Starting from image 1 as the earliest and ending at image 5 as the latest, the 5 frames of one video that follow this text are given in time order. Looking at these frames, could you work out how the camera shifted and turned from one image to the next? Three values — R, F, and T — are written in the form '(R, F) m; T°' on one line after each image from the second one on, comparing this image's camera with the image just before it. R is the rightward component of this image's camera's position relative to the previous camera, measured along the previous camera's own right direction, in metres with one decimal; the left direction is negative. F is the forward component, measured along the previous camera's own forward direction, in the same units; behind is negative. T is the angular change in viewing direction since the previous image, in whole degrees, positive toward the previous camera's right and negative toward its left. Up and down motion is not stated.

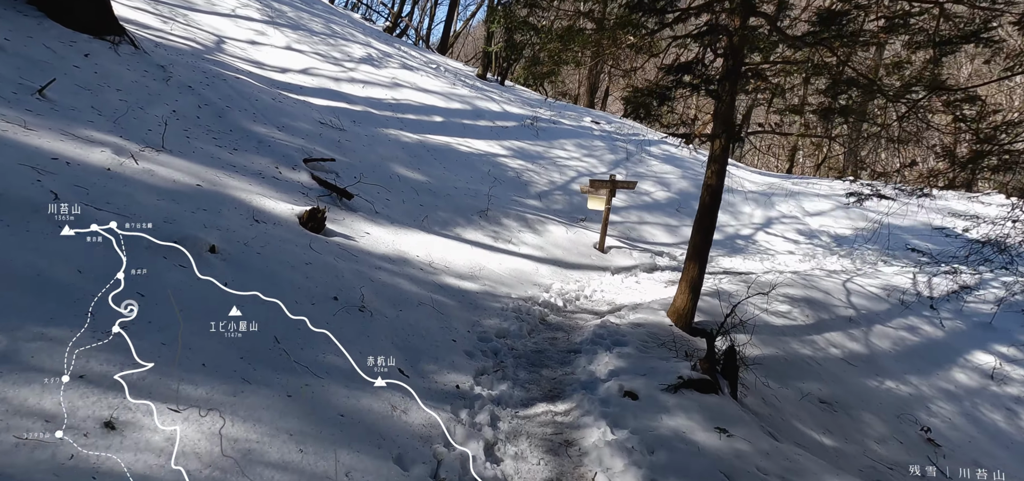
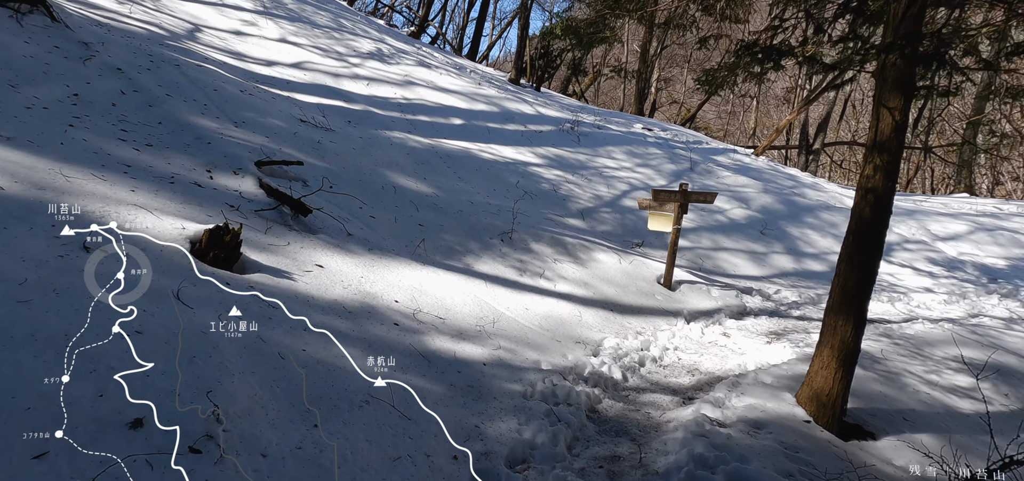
(+0.1, +3.1) m; -3°
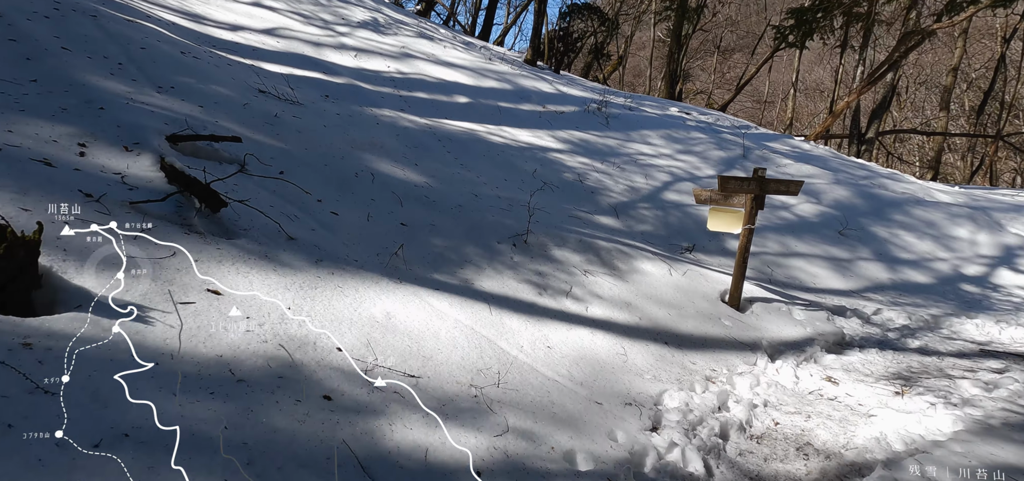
(0.0, +2.2) m; -1°
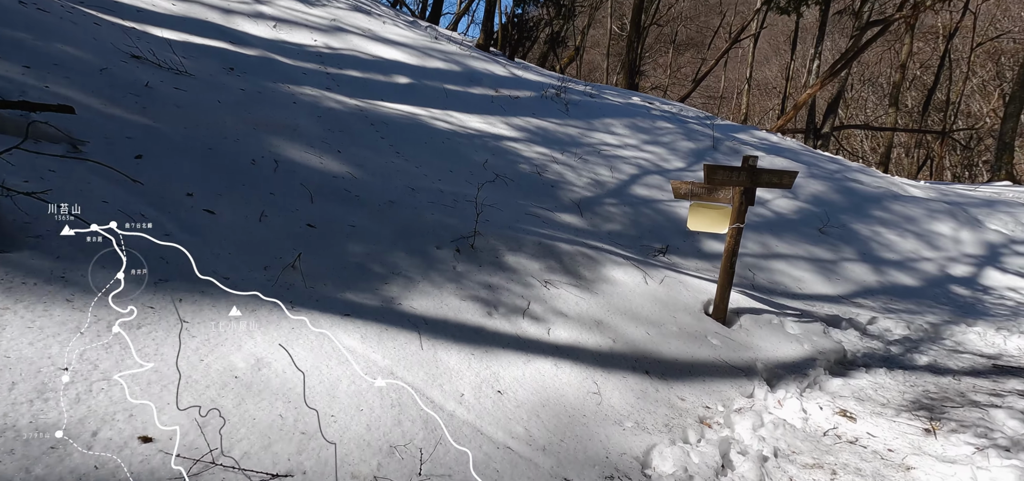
(+0.1, +1.2) m; +4°
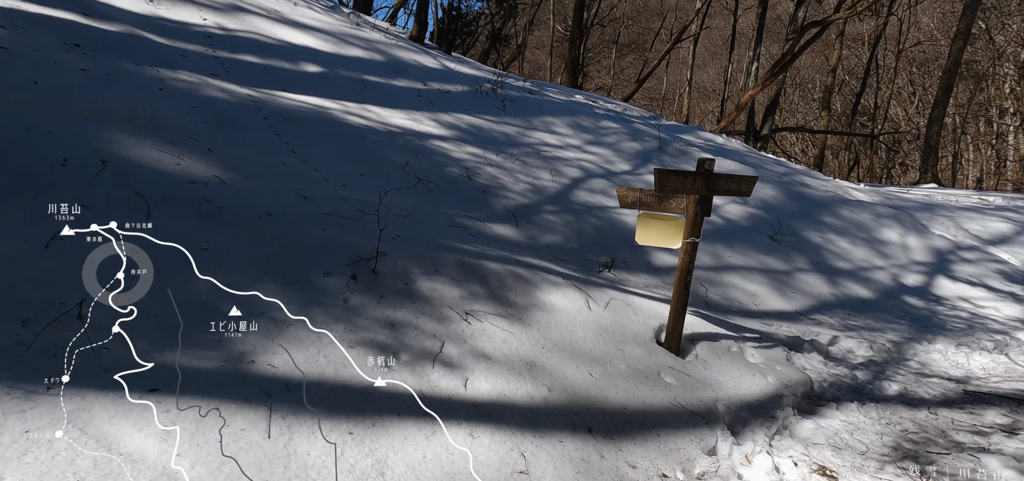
(+0.2, +1.0) m; +5°
